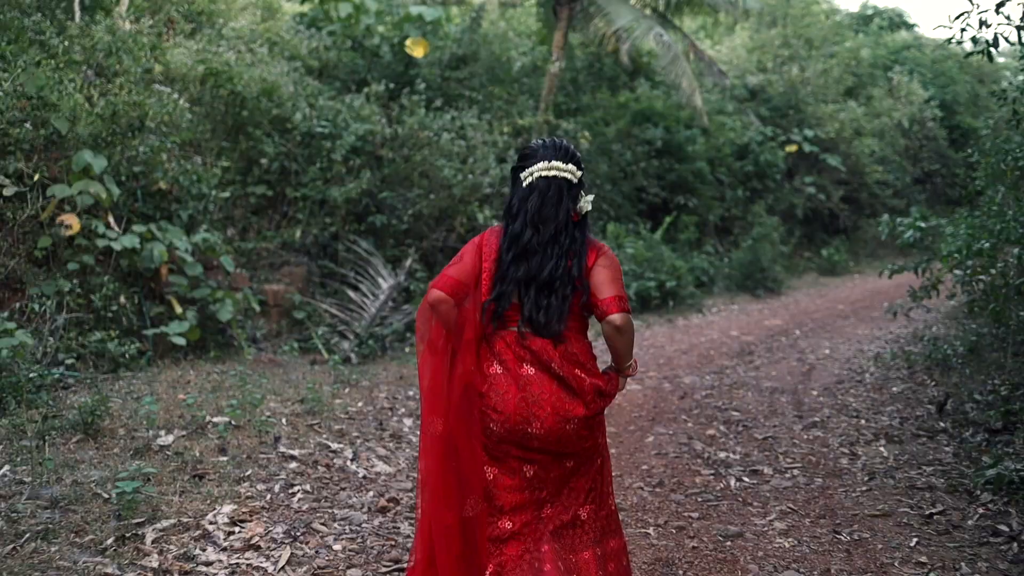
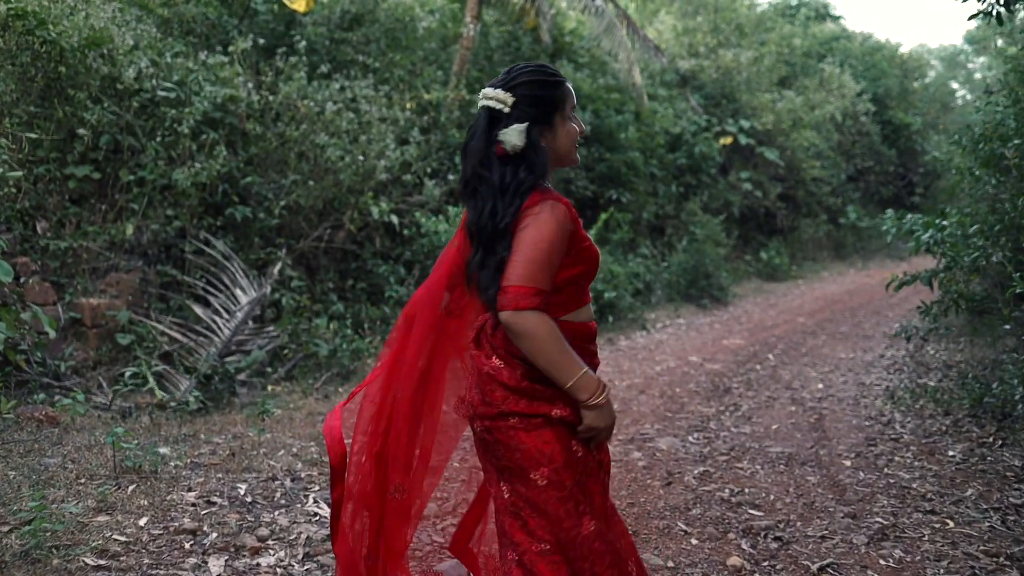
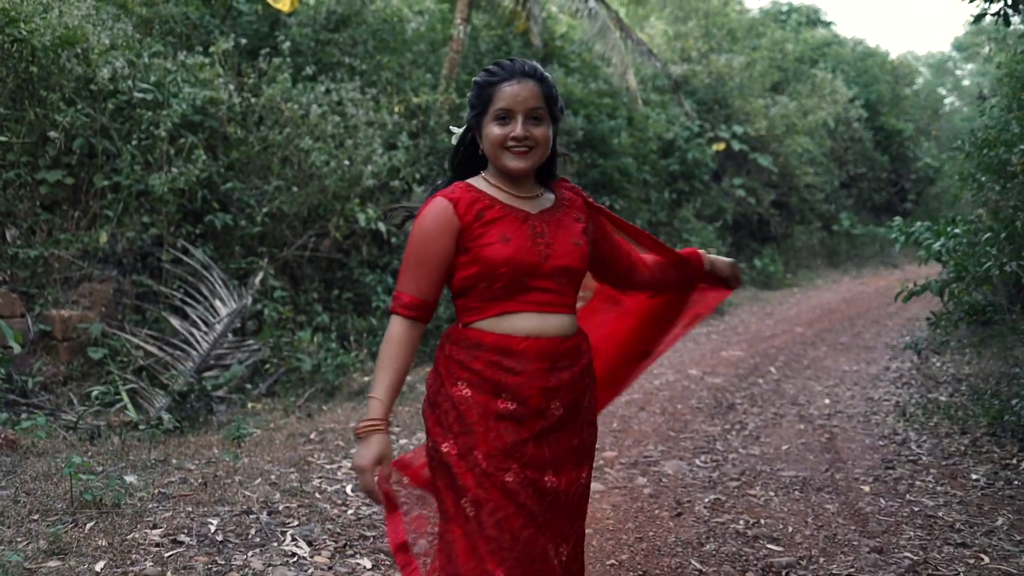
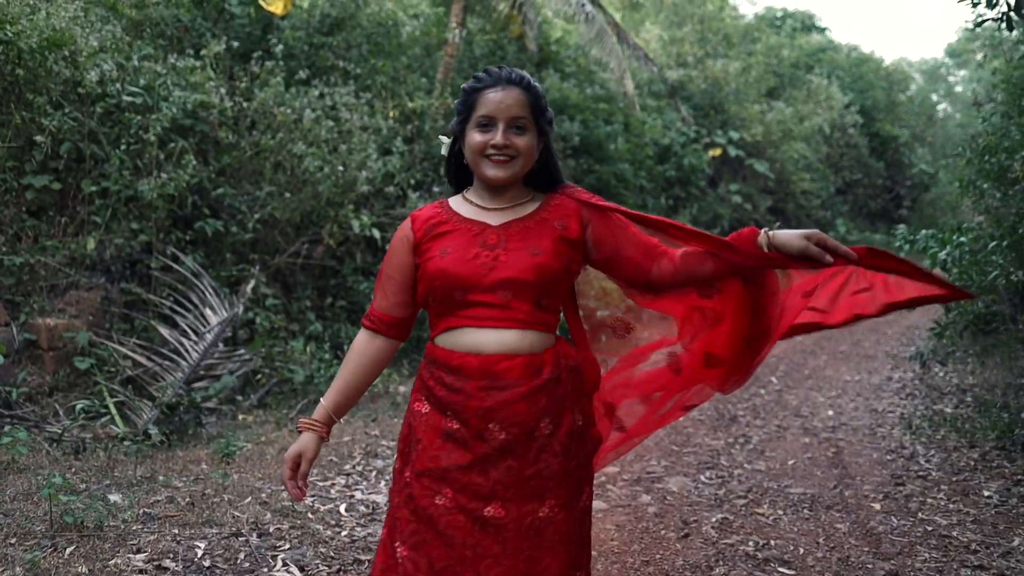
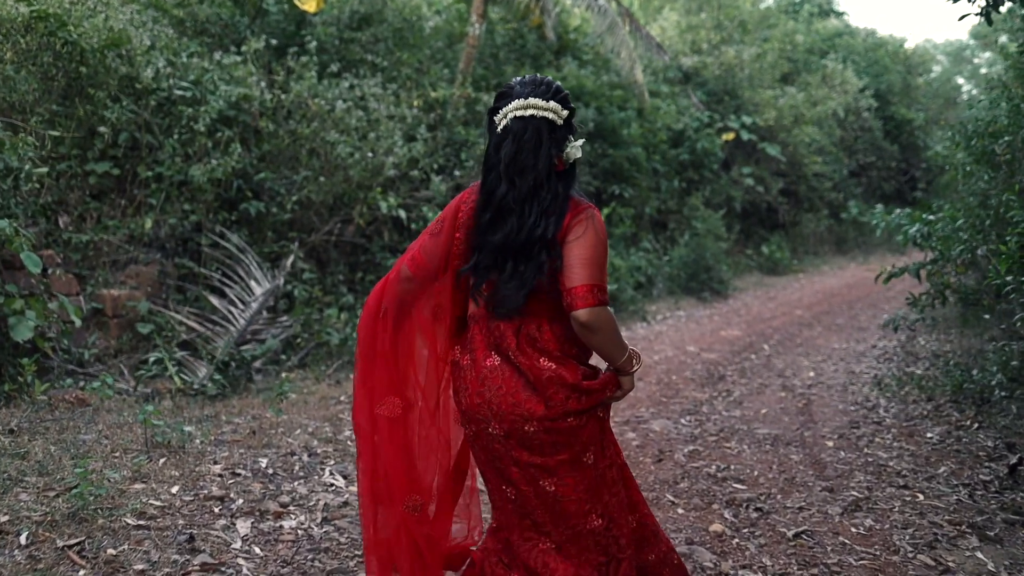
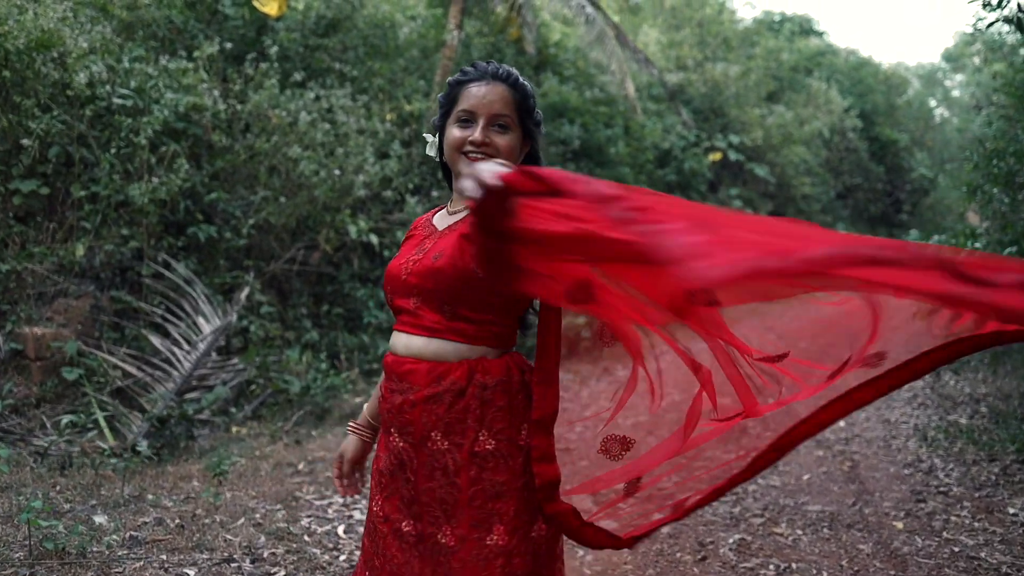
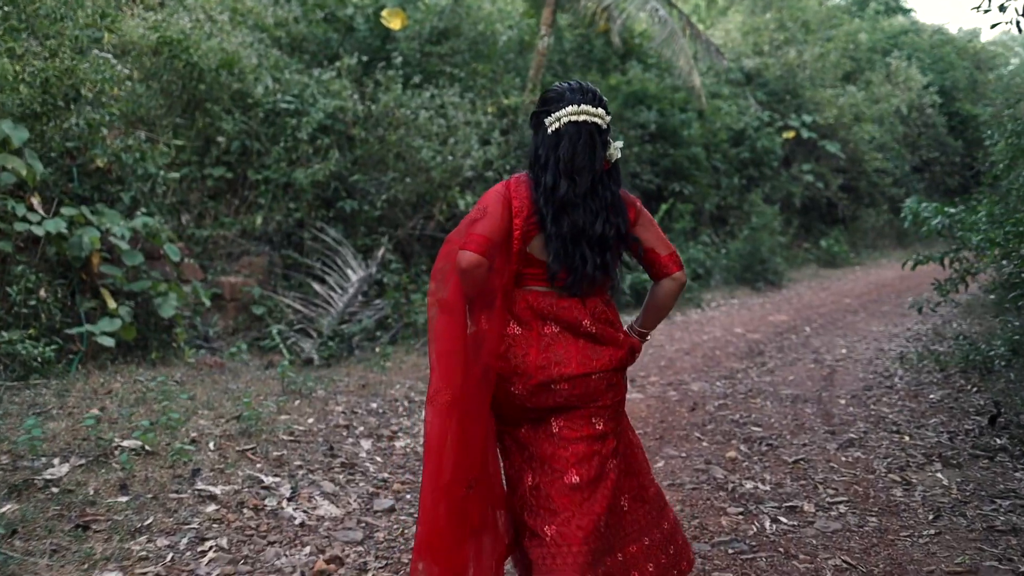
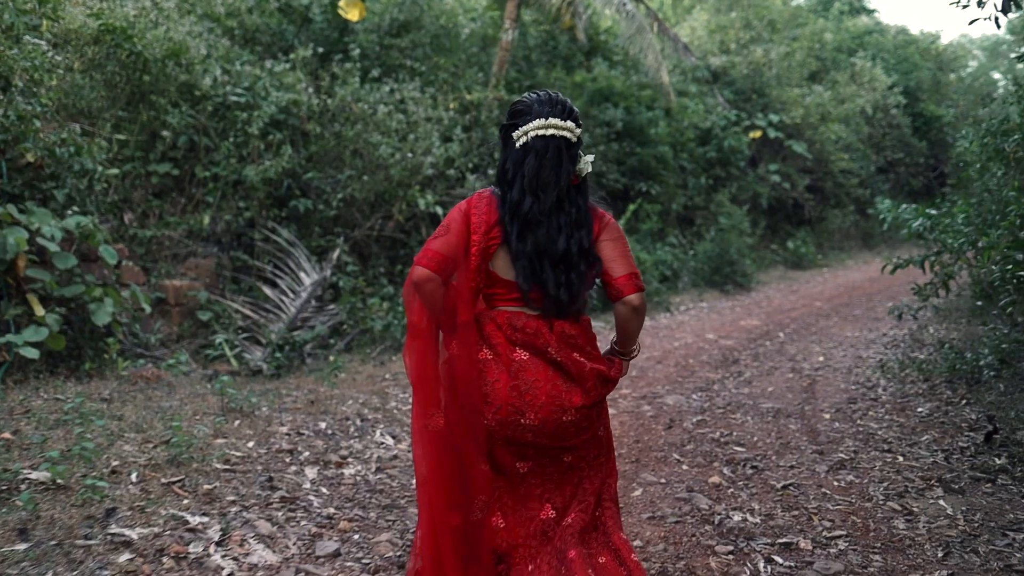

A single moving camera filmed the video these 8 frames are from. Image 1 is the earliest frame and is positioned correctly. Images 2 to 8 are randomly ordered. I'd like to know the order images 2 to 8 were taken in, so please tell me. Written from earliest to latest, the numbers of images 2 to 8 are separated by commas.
7, 8, 5, 2, 3, 4, 6
